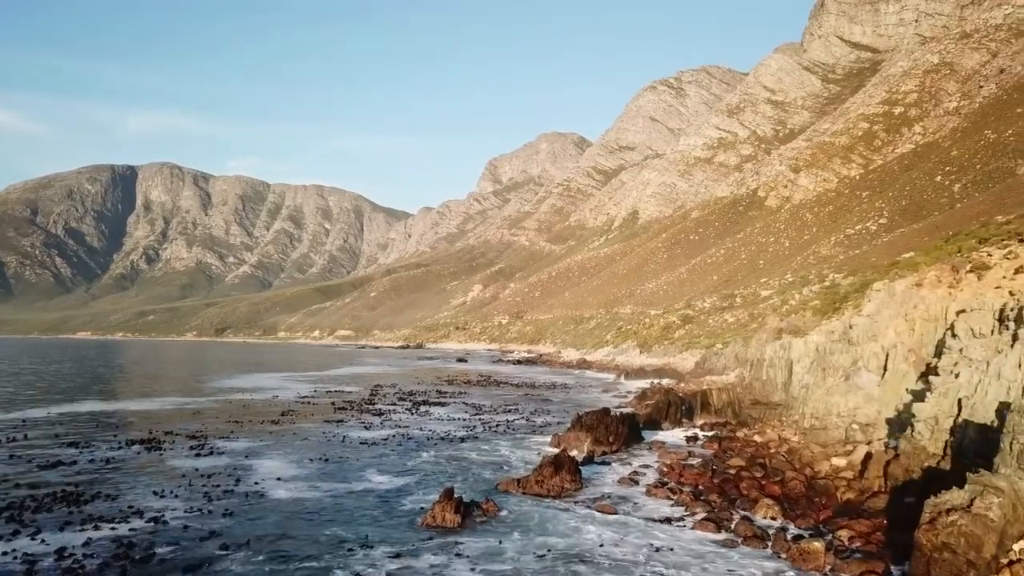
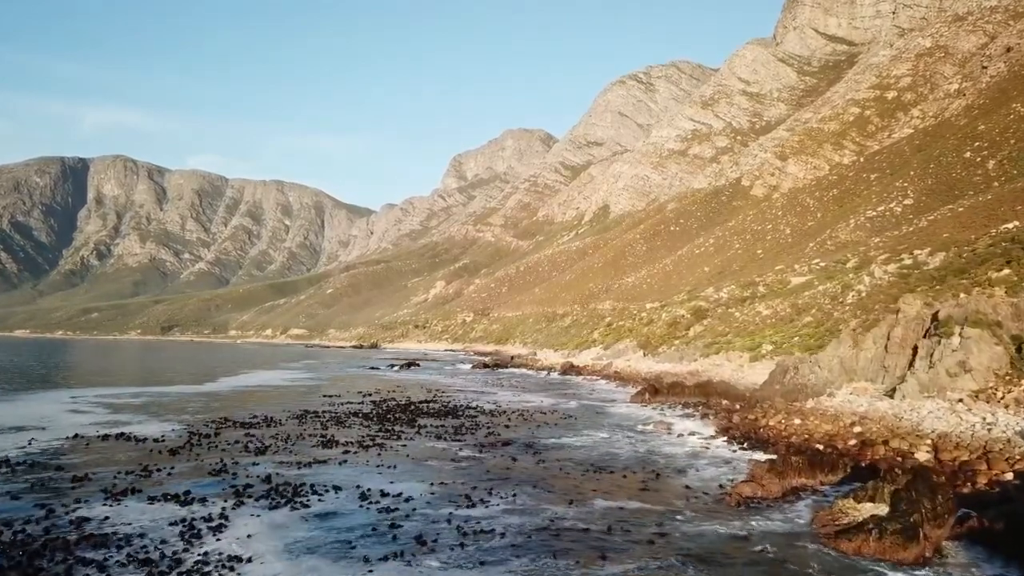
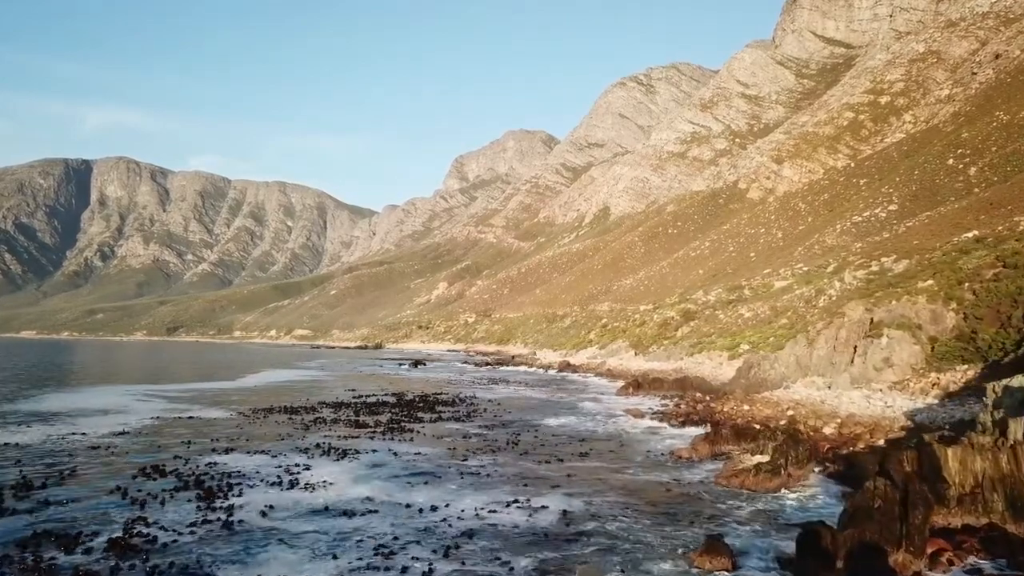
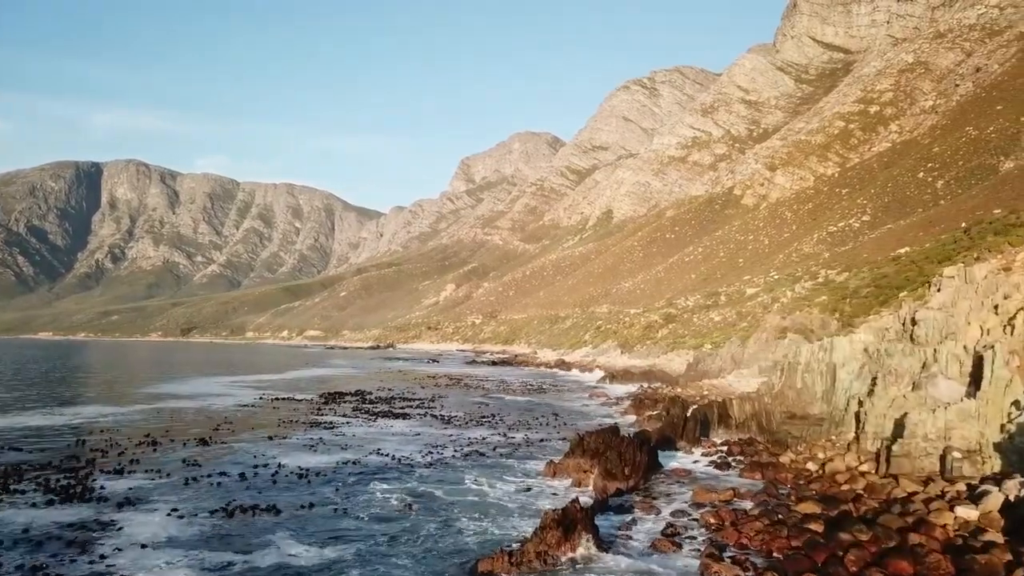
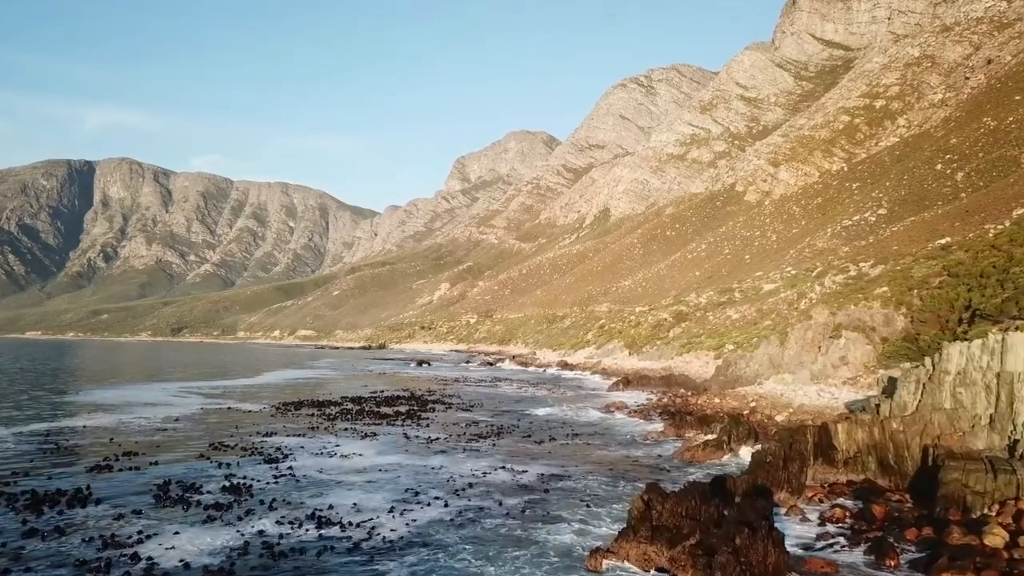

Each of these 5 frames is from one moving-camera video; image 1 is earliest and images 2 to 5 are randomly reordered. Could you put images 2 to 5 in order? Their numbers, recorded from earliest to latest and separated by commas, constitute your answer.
4, 5, 3, 2
